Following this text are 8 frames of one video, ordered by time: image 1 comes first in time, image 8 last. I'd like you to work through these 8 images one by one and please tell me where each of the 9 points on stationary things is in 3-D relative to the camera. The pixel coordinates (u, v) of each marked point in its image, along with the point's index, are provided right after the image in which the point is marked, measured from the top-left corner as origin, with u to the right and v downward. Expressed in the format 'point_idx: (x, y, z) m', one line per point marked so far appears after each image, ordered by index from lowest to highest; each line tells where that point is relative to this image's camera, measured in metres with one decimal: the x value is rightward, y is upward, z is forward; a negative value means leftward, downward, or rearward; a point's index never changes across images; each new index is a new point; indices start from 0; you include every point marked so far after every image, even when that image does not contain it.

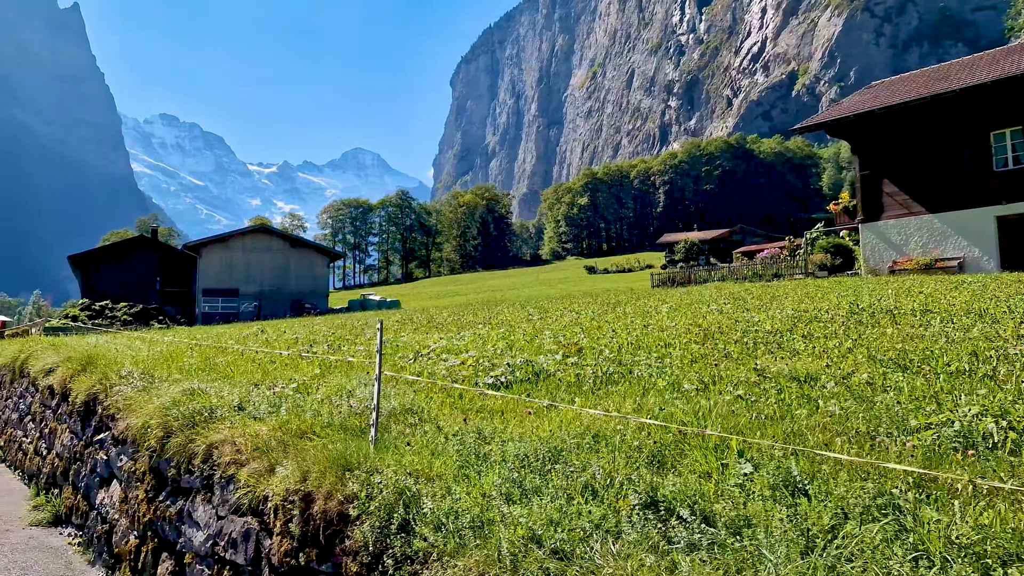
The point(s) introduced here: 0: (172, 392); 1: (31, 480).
0: (-3.5, -1.1, +8.3) m
1: (-7.3, -2.9, +12.2) m
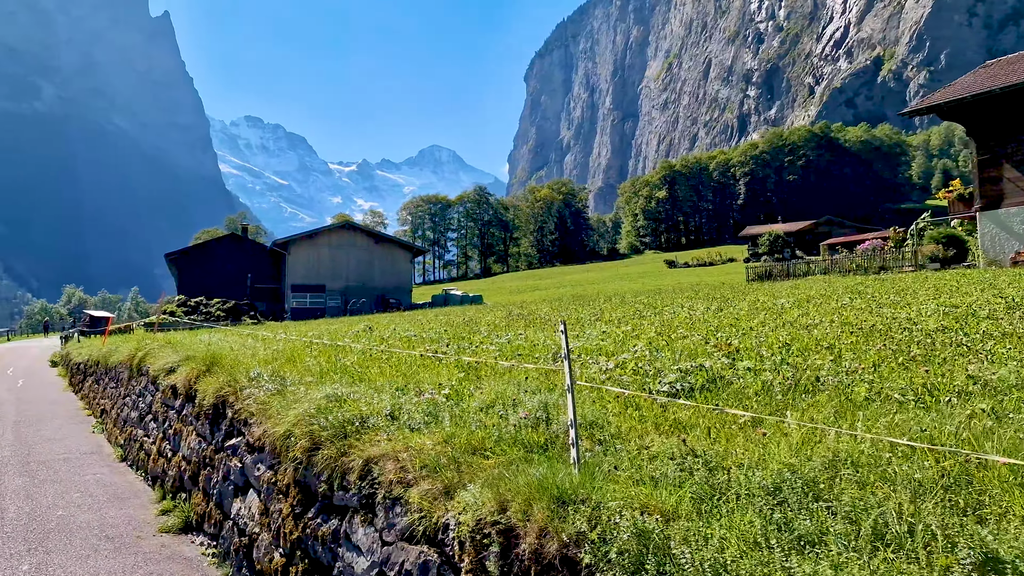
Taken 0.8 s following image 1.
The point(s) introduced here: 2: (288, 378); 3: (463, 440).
0: (-1.9, -1.1, +7.7) m
1: (-5.3, -2.9, +12.0) m
2: (-2.6, -1.0, +9.4) m
3: (-0.4, -1.1, +6.0) m
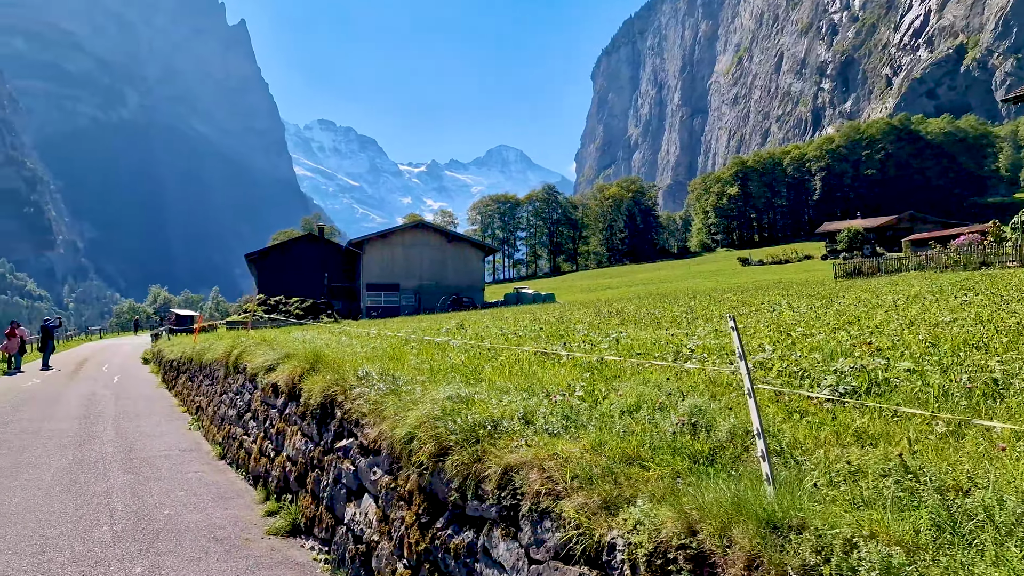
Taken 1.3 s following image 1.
0: (-0.7, -1.0, +7.3) m
1: (-3.7, -2.8, +11.8) m
2: (-1.3, -1.0, +9.0) m
3: (+0.7, -1.1, +5.4) m
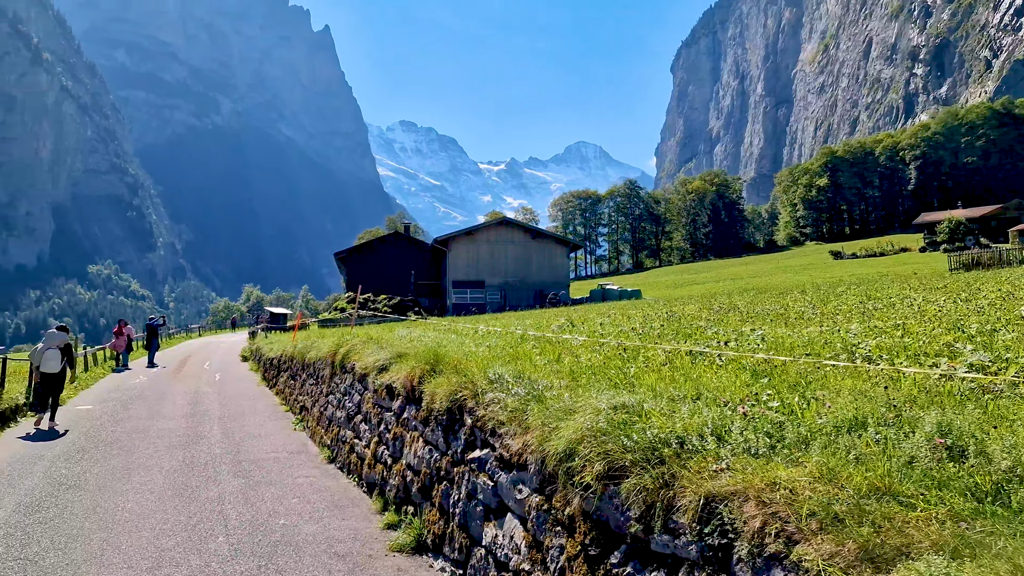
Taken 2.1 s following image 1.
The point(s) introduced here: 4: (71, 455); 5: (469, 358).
0: (+0.6, -0.9, +6.3) m
1: (-1.9, -2.8, +11.1) m
2: (+0.2, -0.9, +8.0) m
3: (+1.8, -1.0, +4.3) m
4: (-7.9, -3.0, +14.5) m
5: (-0.5, -0.9, +9.9) m
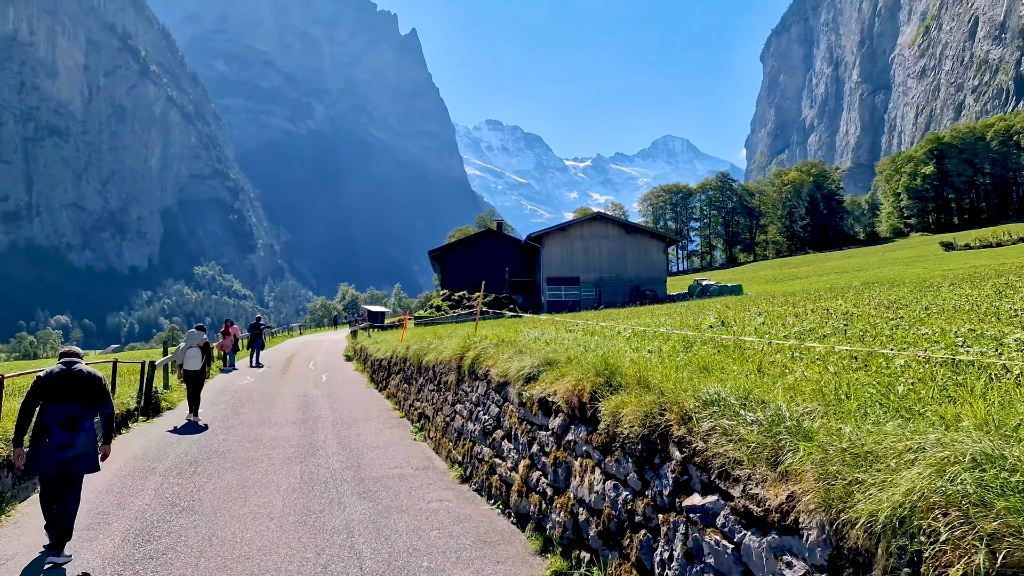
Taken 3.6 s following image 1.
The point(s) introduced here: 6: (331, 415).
0: (+2.1, -0.9, +4.3) m
1: (+0.2, -2.7, +9.3) m
2: (+1.9, -0.9, +6.1) m
3: (+3.1, -0.9, +2.2) m
4: (-5.5, -3.0, +13.3) m
5: (+1.4, -0.8, +8.0) m
6: (-4.5, -3.1, +19.7) m
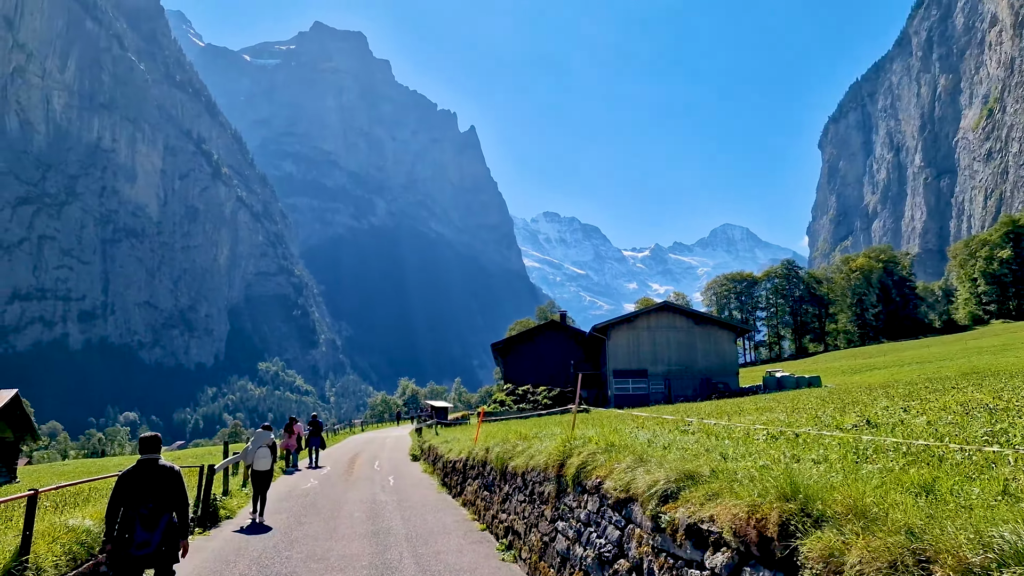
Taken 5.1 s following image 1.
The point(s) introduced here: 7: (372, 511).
0: (+3.0, -1.1, +2.1) m
1: (+1.5, -3.6, +7.1) m
2: (+3.0, -1.3, +3.9) m
3: (+3.9, -0.9, 0.0) m
4: (-3.9, -4.4, +11.4) m
5: (+2.6, -1.5, +5.9) m
6: (-2.4, -5.2, +17.7) m
7: (-3.5, -5.5, +20.0) m
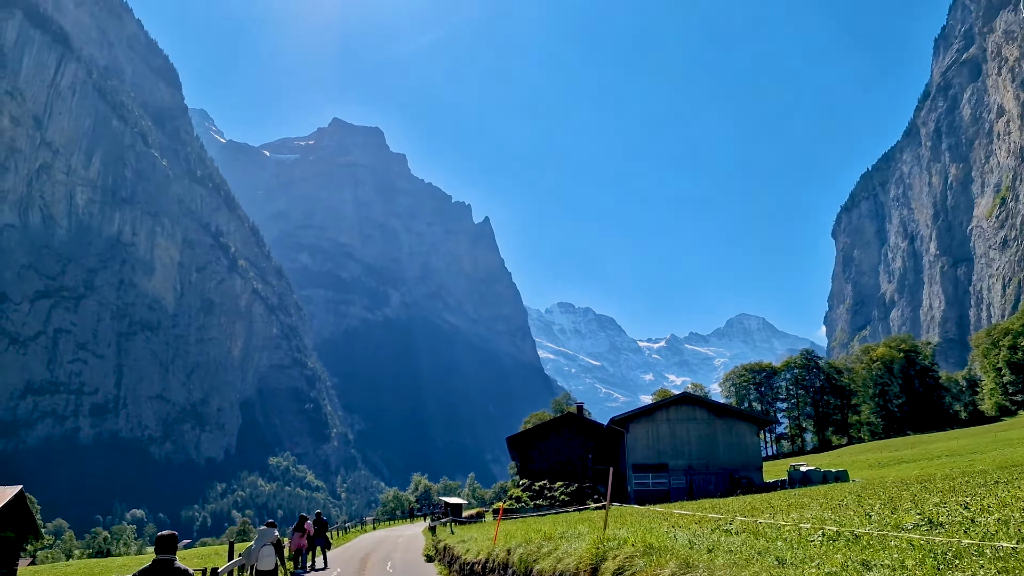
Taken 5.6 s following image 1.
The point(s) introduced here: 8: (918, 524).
0: (+3.2, -1.1, +1.1) m
1: (+1.8, -4.1, +5.8) m
2: (+3.2, -1.5, +2.9) m
3: (+4.0, -0.7, -1.0) m
4: (-3.5, -5.5, +10.1) m
5: (+2.8, -1.9, +4.8) m
6: (-1.9, -7.0, +16.2) m
7: (-3.0, -7.6, +18.5) m
8: (+6.0, -3.5, +12.2) m
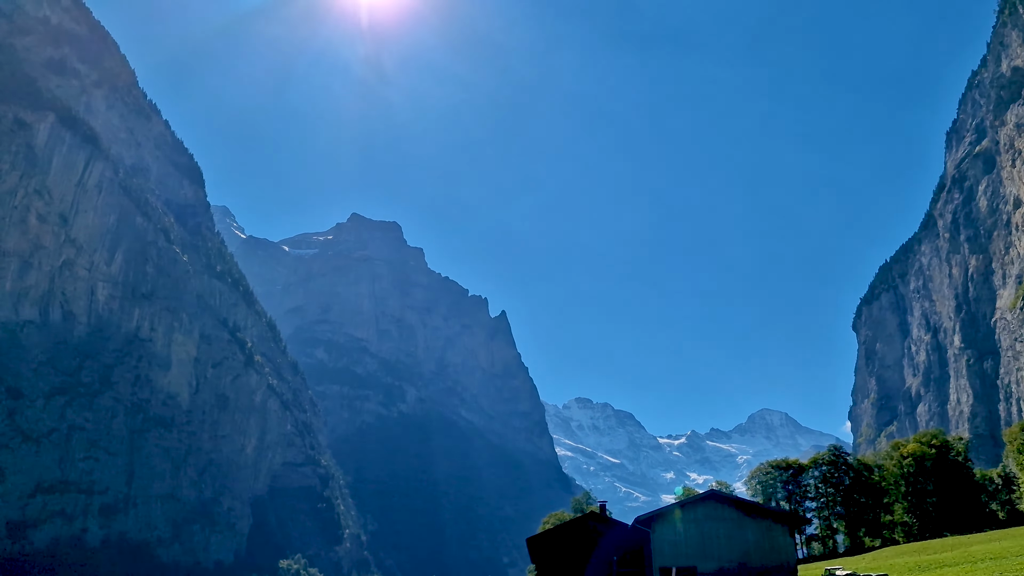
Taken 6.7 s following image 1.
0: (+3.5, -0.8, -0.1) m
1: (+2.2, -4.4, +4.2) m
2: (+3.6, -1.4, +1.6) m
3: (+4.3, -0.1, -2.2) m
4: (-3.0, -6.2, +8.4) m
5: (+3.2, -2.1, +3.5) m
6: (-1.3, -8.5, +14.3) m
7: (-2.3, -9.3, +16.5) m
8: (+6.6, -4.5, +10.6) m
